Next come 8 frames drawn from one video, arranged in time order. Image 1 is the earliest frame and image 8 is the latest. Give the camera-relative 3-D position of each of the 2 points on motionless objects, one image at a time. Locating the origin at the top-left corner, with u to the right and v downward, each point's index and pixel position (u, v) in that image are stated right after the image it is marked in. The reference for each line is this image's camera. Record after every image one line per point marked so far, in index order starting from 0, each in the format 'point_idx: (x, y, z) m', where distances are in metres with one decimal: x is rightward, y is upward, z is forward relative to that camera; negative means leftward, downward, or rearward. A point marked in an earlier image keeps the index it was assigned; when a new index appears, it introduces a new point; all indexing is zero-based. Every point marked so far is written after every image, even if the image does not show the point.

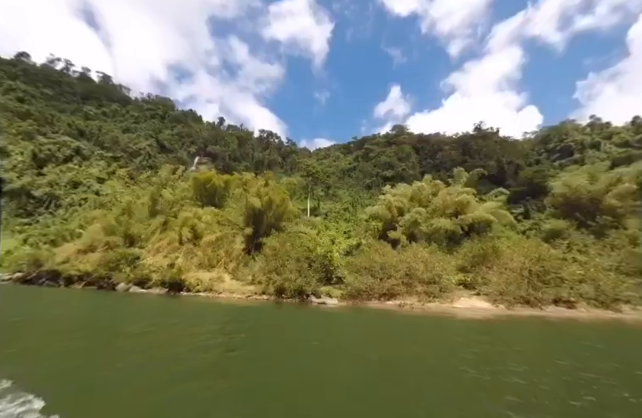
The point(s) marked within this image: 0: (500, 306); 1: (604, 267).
0: (+11.7, -6.9, +19.7) m
1: (+19.1, -3.9, +19.6) m
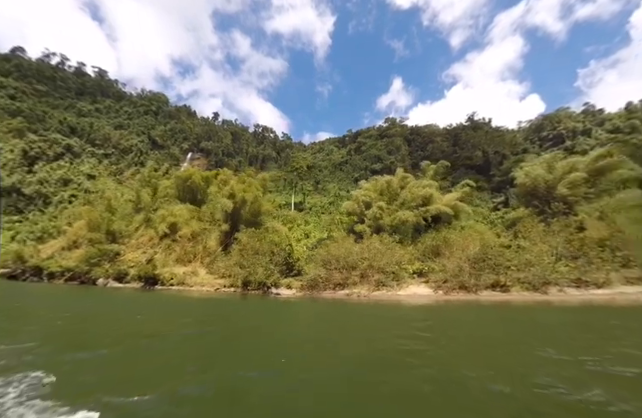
0: (+8.2, -6.3, +20.3) m
1: (+15.5, -3.2, +20.0) m
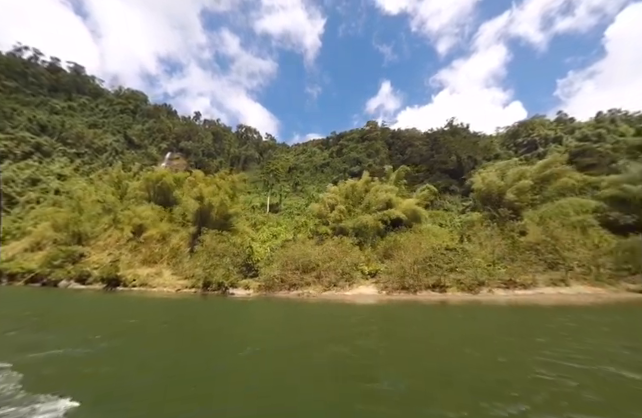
0: (+4.6, -6.6, +21.0) m
1: (+11.9, -3.5, +21.1) m
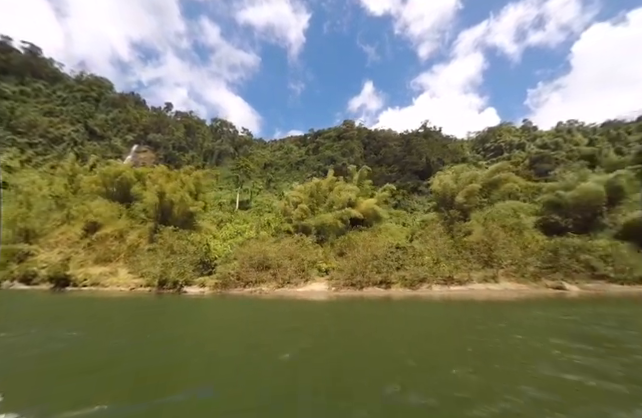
0: (+0.9, -6.6, +21.6) m
1: (+8.3, -3.6, +22.1) m
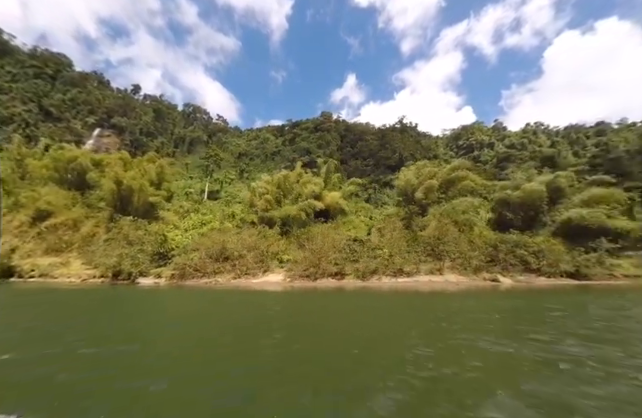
0: (-2.6, -5.9, +21.8) m
1: (+4.8, -3.1, +22.8) m
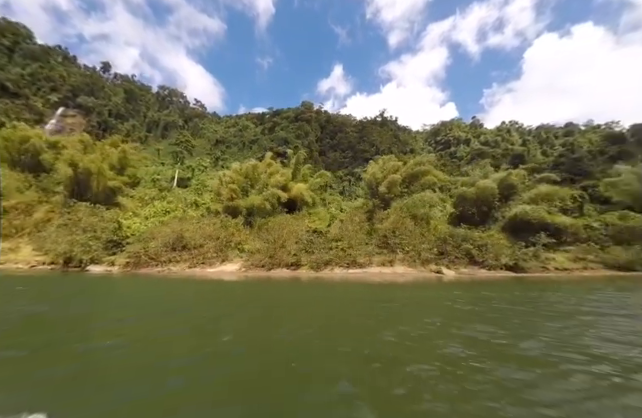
0: (-6.0, -5.1, +21.7) m
1: (+1.4, -2.4, +23.1) m
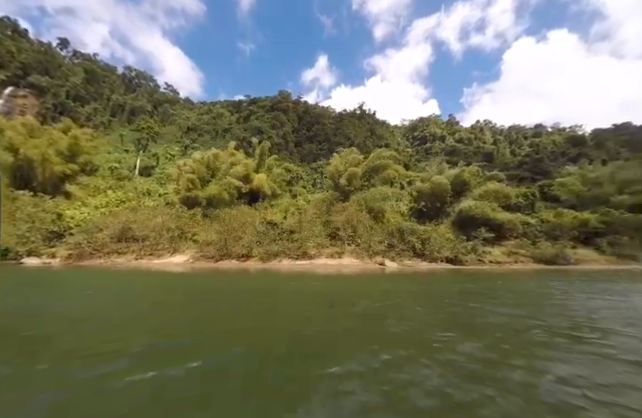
0: (-9.7, -4.3, +21.3) m
1: (-2.4, -1.7, +23.1) m
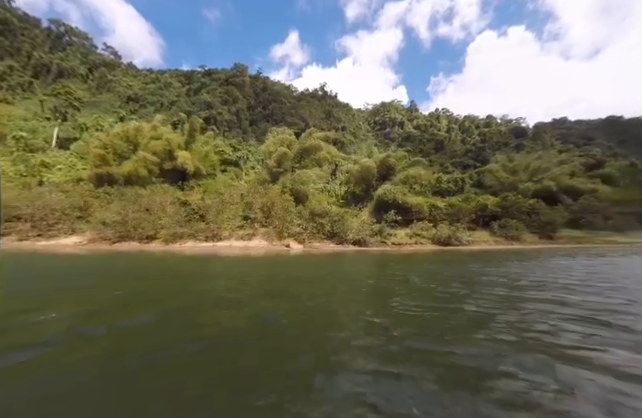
0: (-16.2, -2.6, +19.6) m
1: (-9.0, -0.1, +22.0) m
